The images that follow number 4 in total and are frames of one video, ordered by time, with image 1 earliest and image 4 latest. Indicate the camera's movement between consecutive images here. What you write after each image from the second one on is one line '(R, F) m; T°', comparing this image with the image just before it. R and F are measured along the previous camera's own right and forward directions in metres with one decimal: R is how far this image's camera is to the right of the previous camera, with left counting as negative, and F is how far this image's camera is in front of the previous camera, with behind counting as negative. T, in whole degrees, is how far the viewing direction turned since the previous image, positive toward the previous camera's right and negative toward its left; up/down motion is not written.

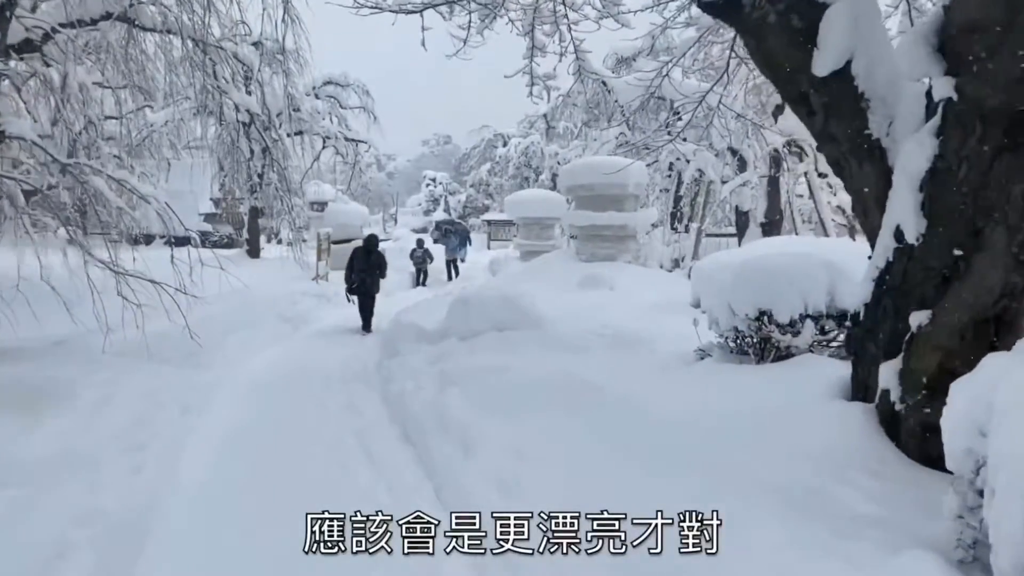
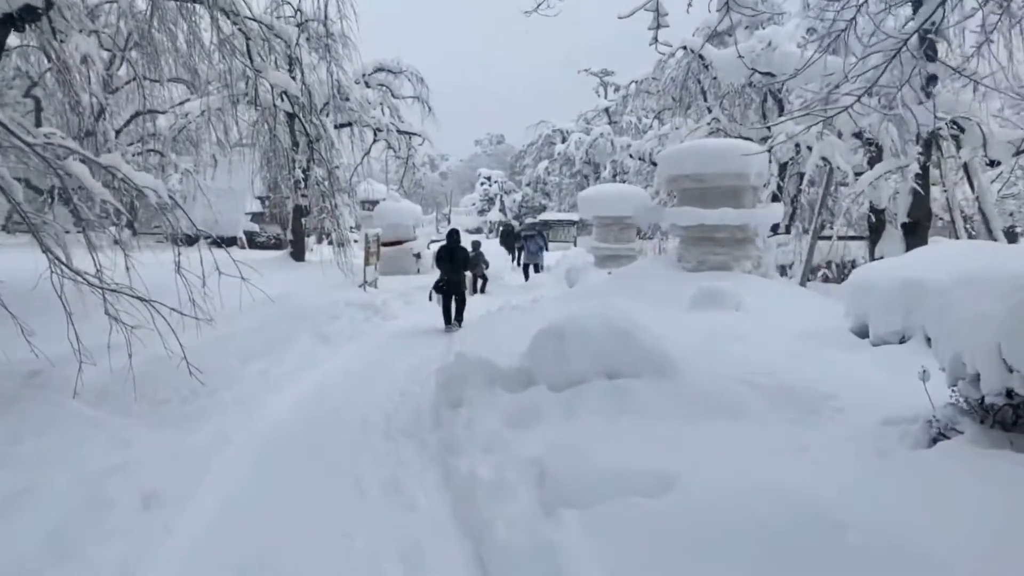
(-0.3, +1.4) m; -4°
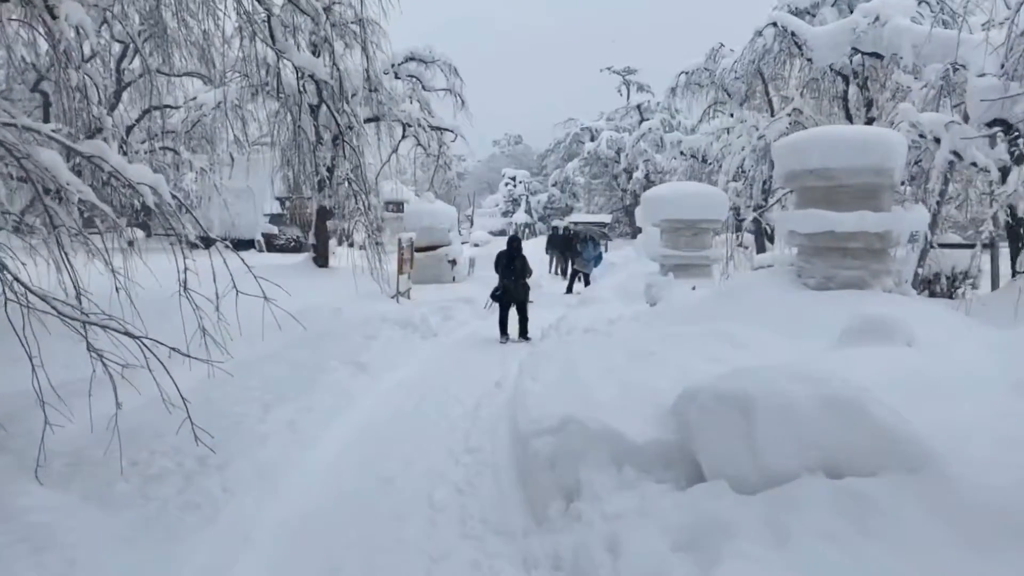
(-0.4, +1.1) m; -1°
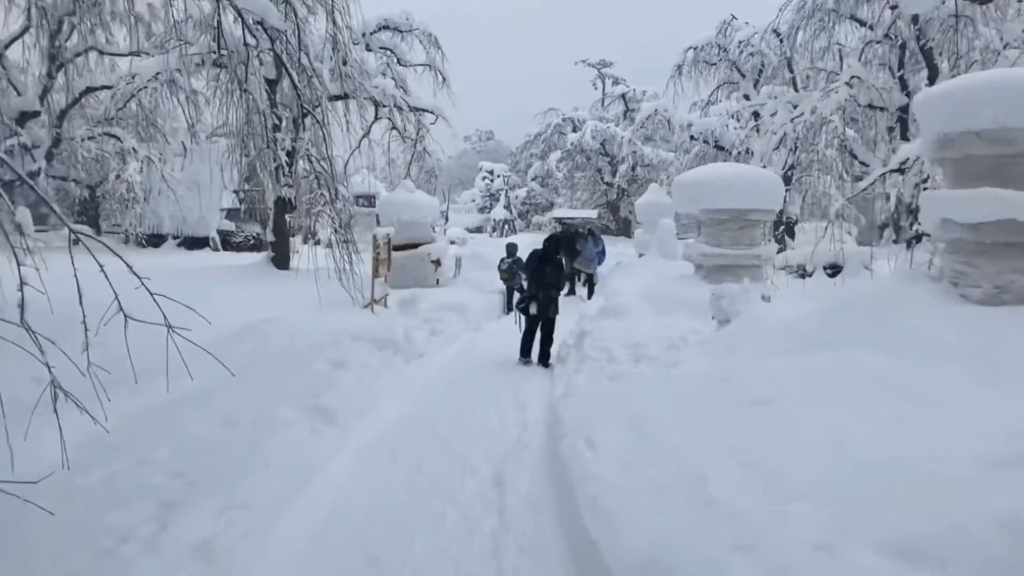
(-0.3, +1.6) m; +2°
